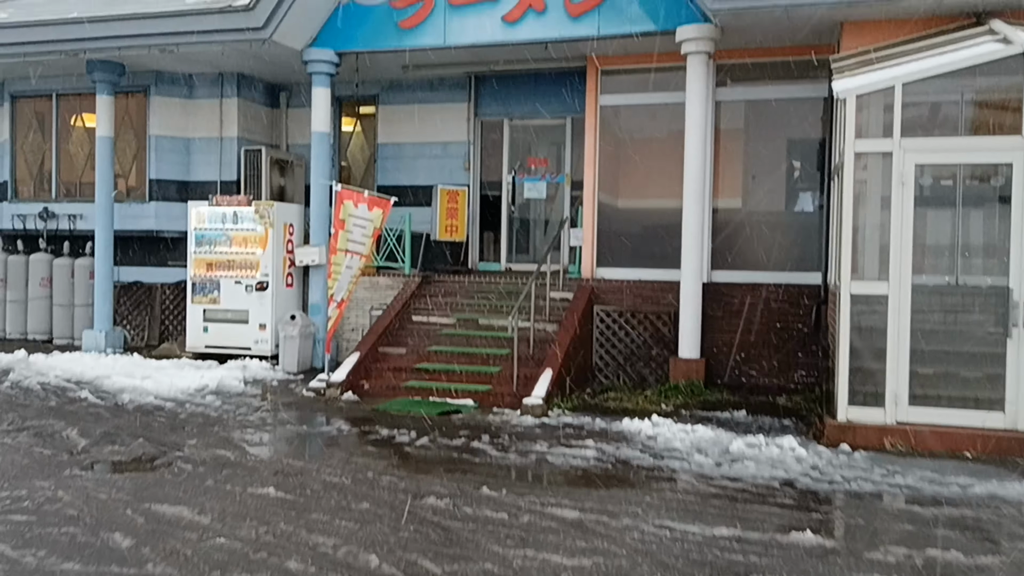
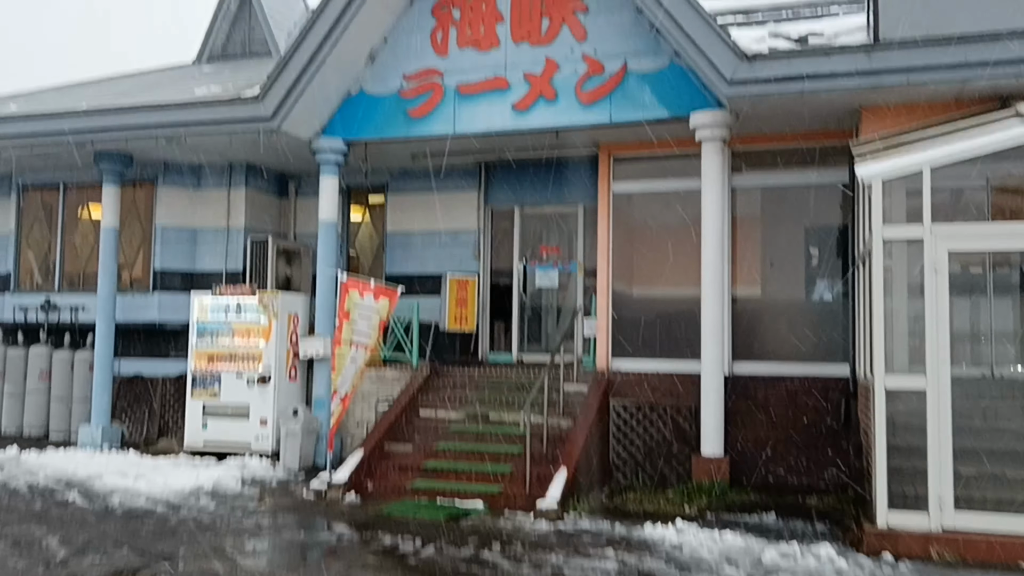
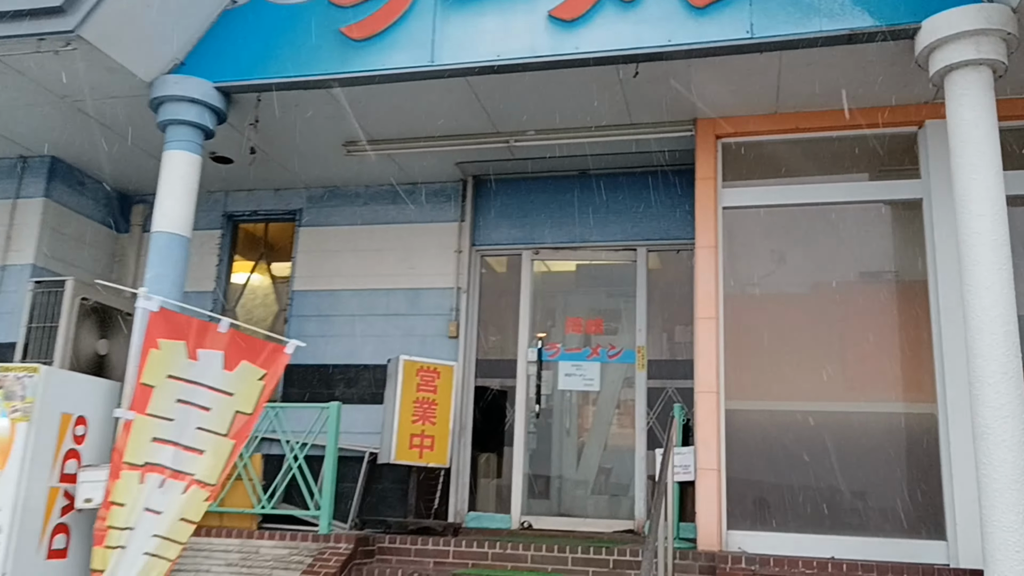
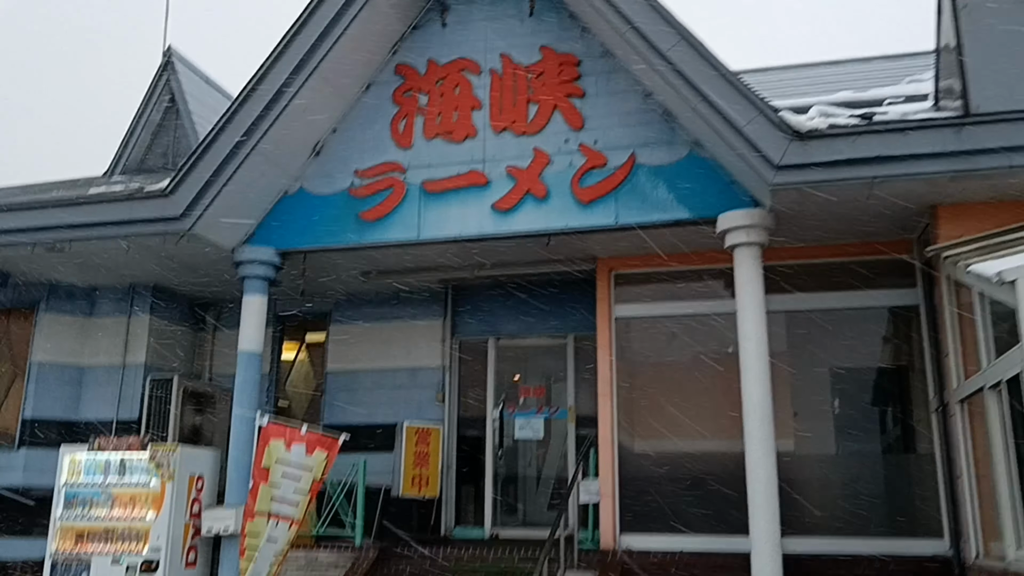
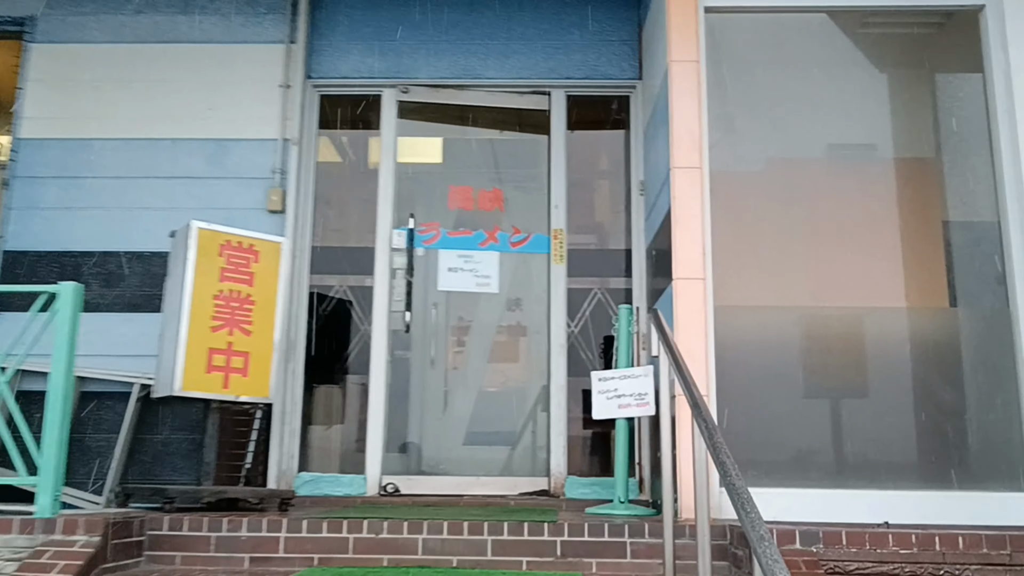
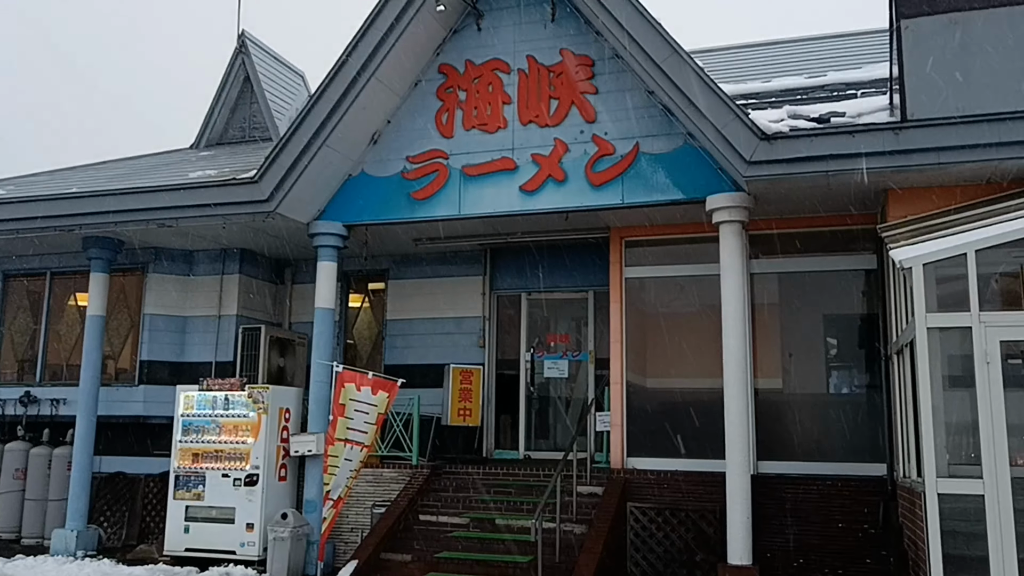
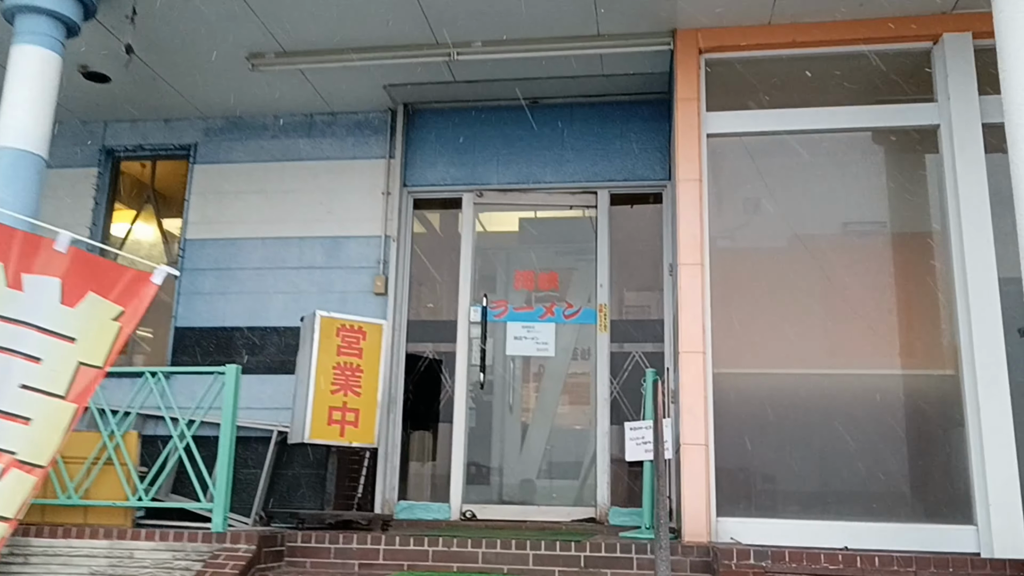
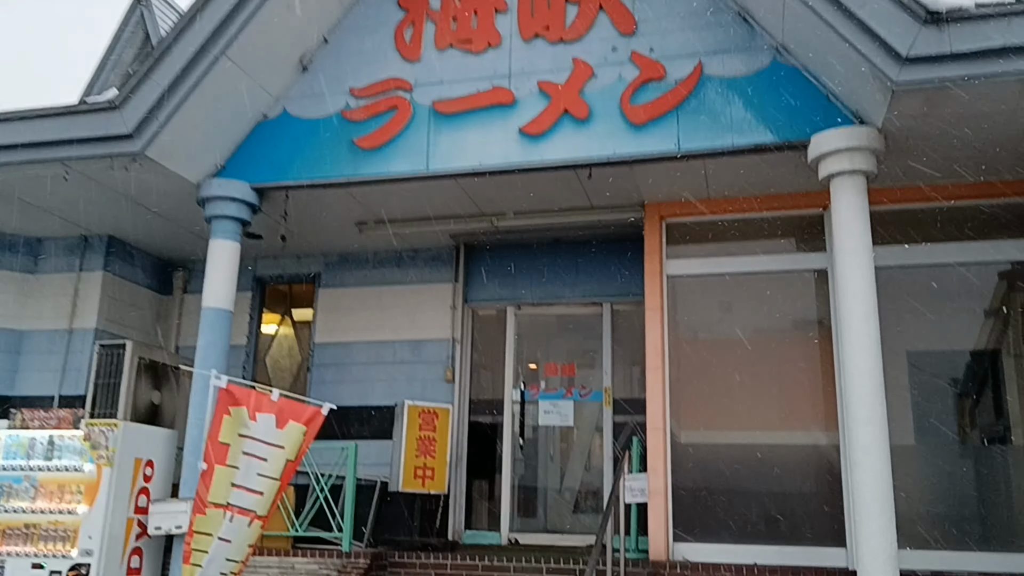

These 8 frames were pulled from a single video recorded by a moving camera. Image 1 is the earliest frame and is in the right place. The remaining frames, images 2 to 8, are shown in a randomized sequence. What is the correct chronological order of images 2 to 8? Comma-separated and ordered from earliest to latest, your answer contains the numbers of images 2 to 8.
2, 6, 4, 8, 3, 7, 5
